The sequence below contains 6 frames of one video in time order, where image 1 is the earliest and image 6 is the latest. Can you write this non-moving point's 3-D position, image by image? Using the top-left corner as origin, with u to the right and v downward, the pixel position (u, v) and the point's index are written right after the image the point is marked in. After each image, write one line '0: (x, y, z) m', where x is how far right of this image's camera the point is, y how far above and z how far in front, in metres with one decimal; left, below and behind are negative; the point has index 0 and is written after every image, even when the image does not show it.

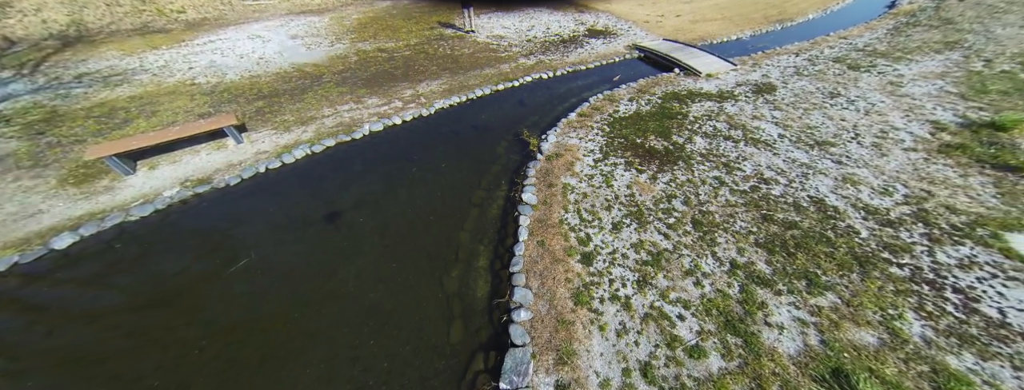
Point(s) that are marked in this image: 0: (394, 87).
0: (-3.1, +2.8, +7.5) m
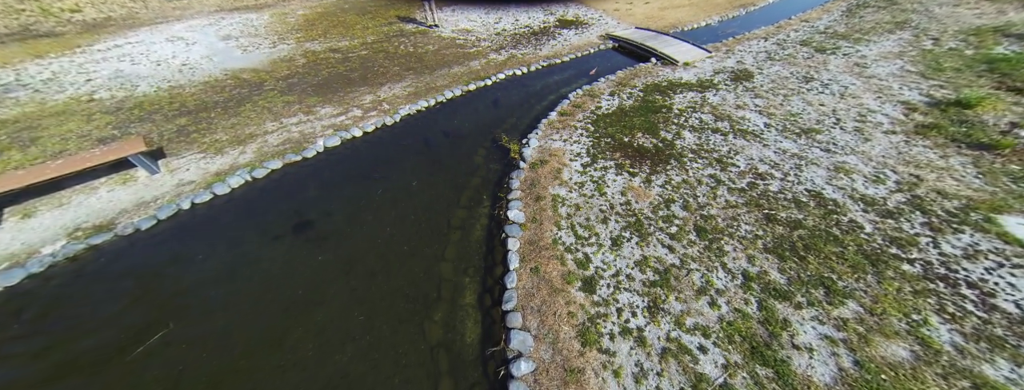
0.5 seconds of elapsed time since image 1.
0: (-3.8, +2.4, +6.6) m
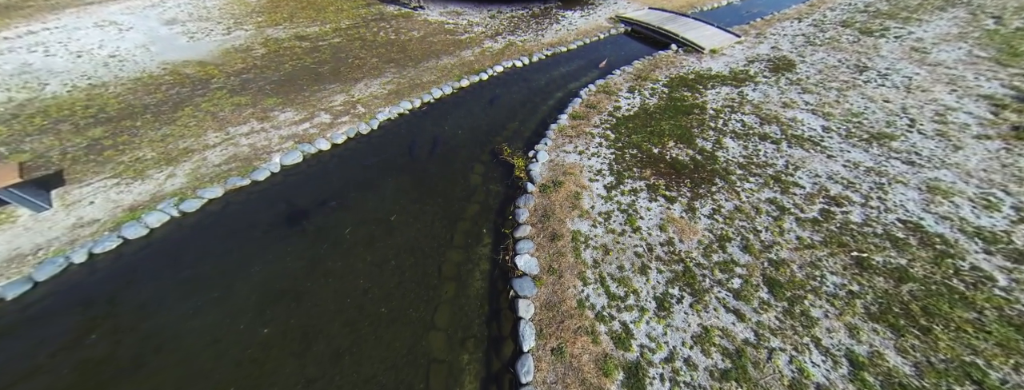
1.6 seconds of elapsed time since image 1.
0: (-3.7, +2.0, +5.5) m
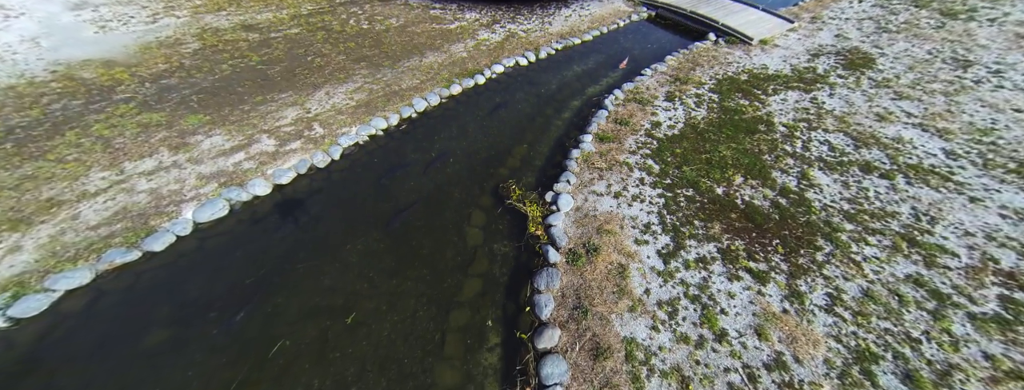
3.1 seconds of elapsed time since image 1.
0: (-3.7, +1.4, +4.2) m
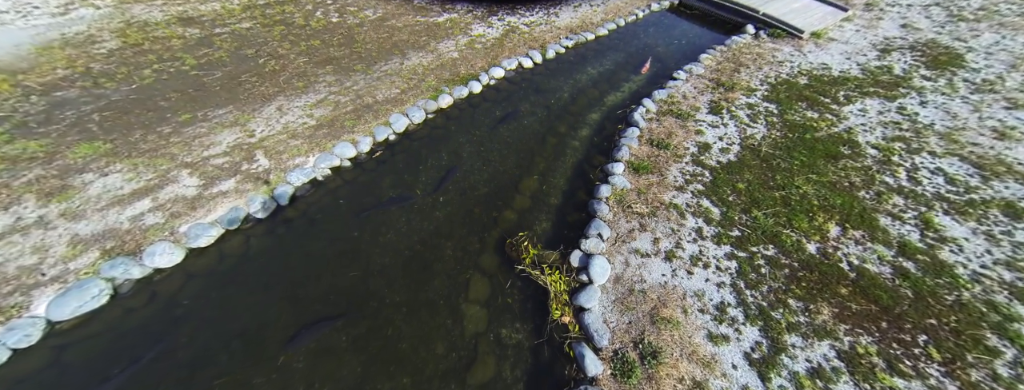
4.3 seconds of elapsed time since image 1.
0: (-3.6, +0.8, +3.2) m
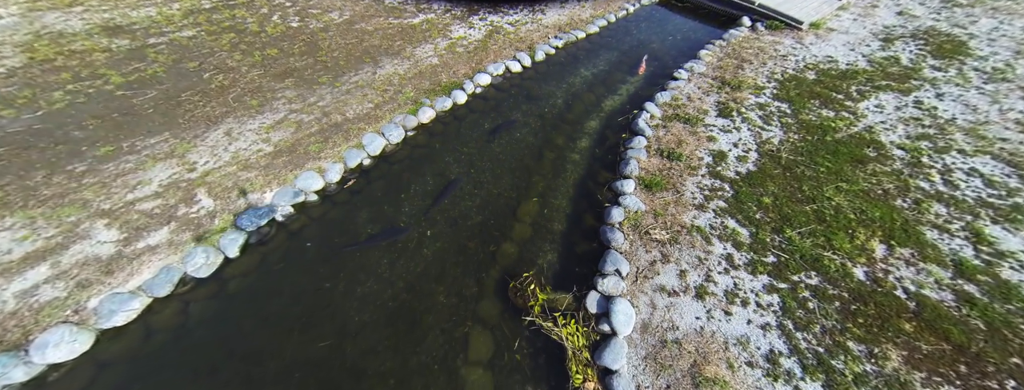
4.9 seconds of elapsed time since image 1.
0: (-3.7, +0.4, +2.6) m
